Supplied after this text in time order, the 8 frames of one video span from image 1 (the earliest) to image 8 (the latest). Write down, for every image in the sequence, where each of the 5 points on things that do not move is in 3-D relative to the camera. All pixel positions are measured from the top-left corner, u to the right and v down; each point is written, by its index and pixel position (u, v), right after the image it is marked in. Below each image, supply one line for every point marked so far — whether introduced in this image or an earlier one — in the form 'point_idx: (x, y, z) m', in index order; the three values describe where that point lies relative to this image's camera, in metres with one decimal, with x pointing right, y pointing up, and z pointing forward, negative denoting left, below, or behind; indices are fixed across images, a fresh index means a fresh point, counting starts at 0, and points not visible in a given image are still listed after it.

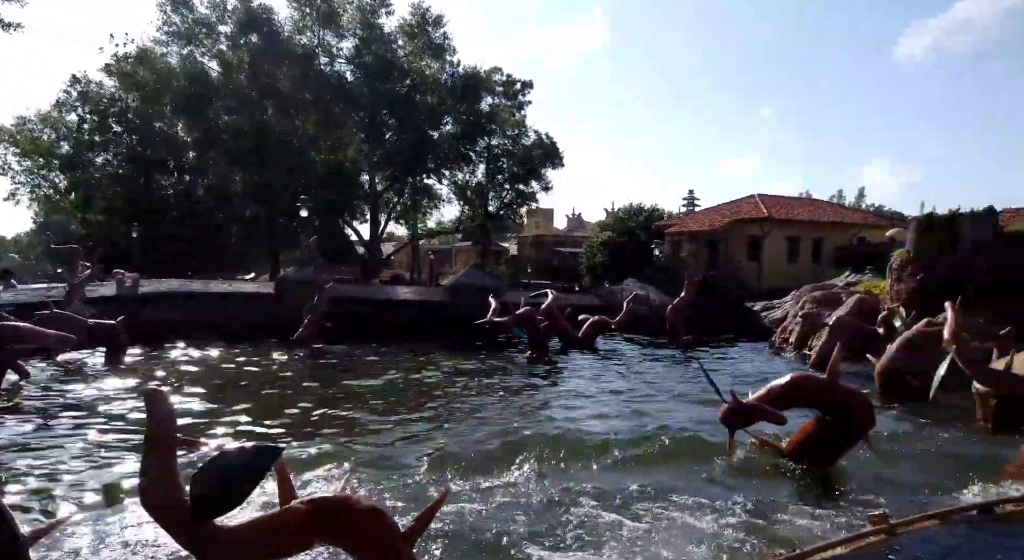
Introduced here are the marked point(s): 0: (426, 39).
0: (-2.2, +5.9, +19.0) m
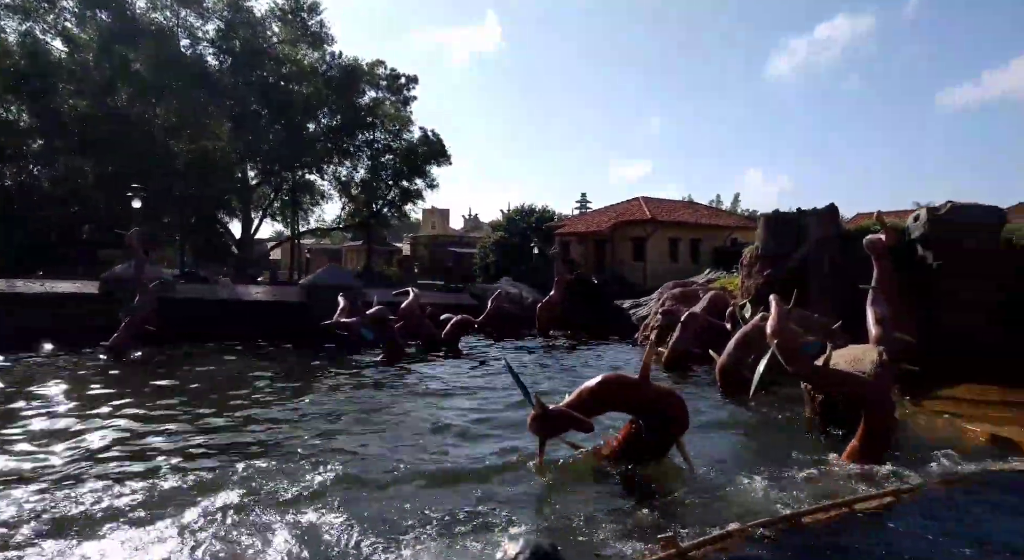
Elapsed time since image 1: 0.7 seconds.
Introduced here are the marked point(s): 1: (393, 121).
0: (-5.0, +6.0, +18.3) m
1: (-3.0, +4.0, +19.7) m
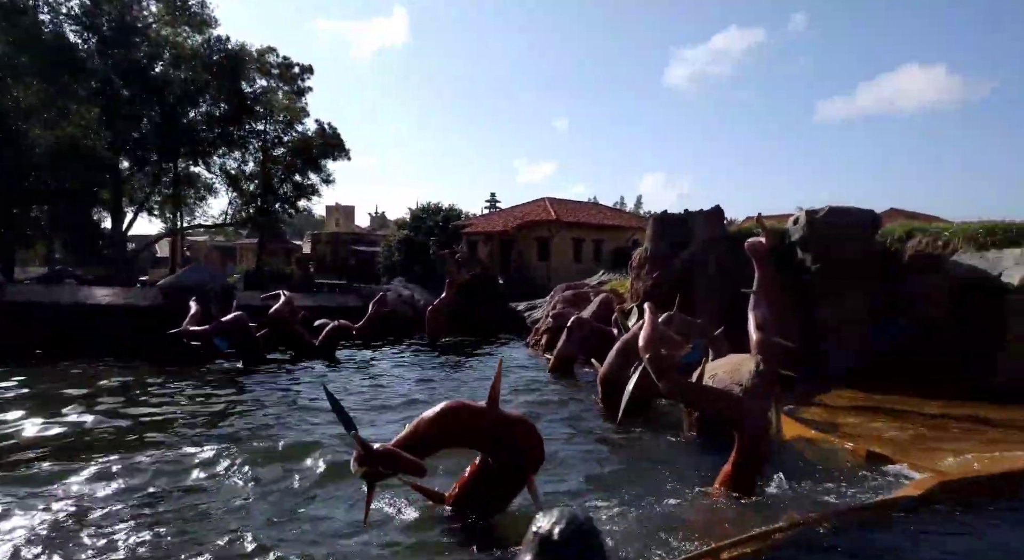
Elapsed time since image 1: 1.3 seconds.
0: (-7.3, +6.0, +17.2) m
1: (-5.5, +4.1, +18.8) m
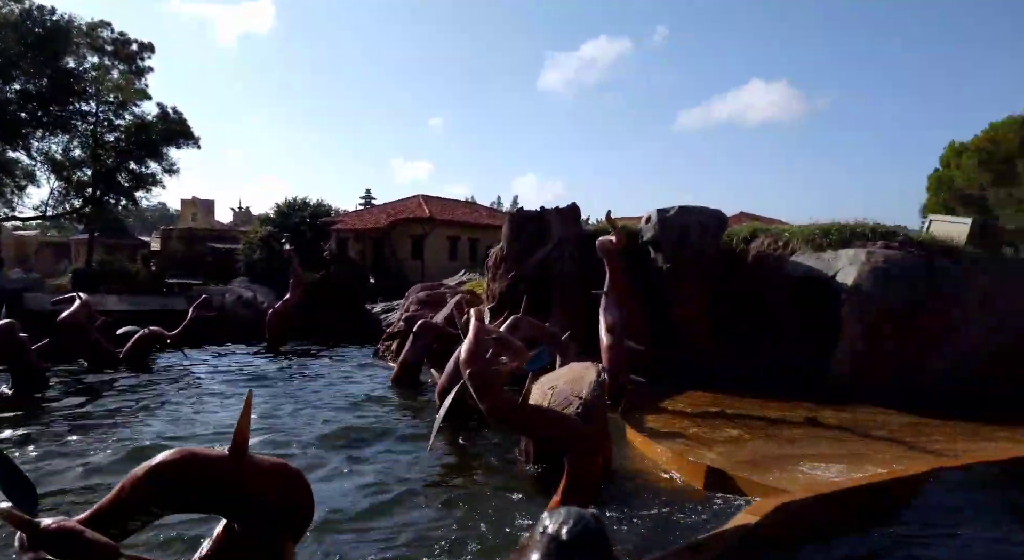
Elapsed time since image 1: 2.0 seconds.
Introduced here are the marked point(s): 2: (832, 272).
0: (-10.1, +6.1, +15.3) m
1: (-8.7, +4.1, +17.2) m
2: (+3.8, +0.1, +9.2) m
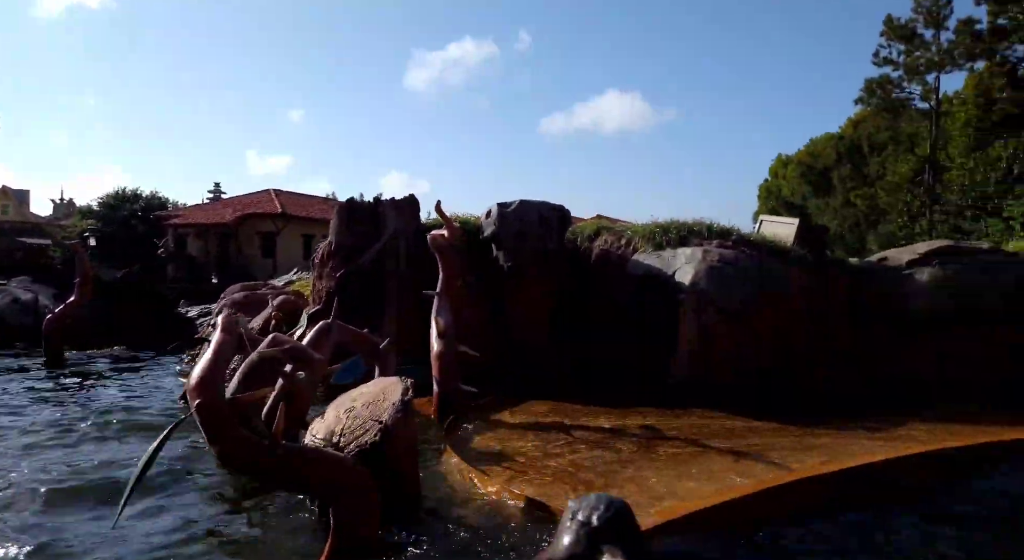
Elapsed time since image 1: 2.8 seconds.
0: (-12.9, +6.1, +12.5) m
1: (-11.8, +4.1, +14.6) m
2: (+1.8, +0.1, +9.0) m
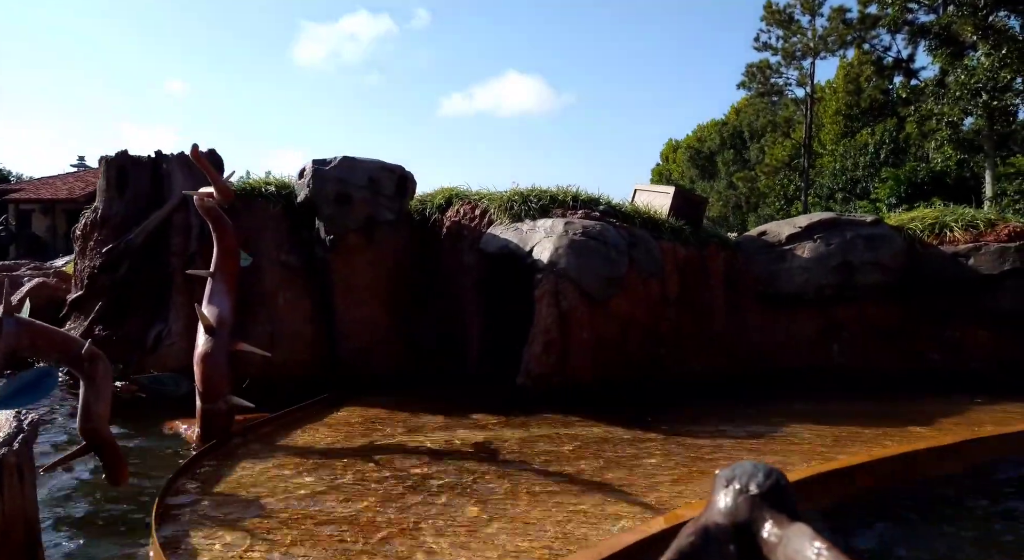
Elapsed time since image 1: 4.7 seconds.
0: (-15.0, +6.3, +8.9) m
1: (-14.1, +4.4, +11.3) m
2: (+0.1, +0.3, +7.6) m
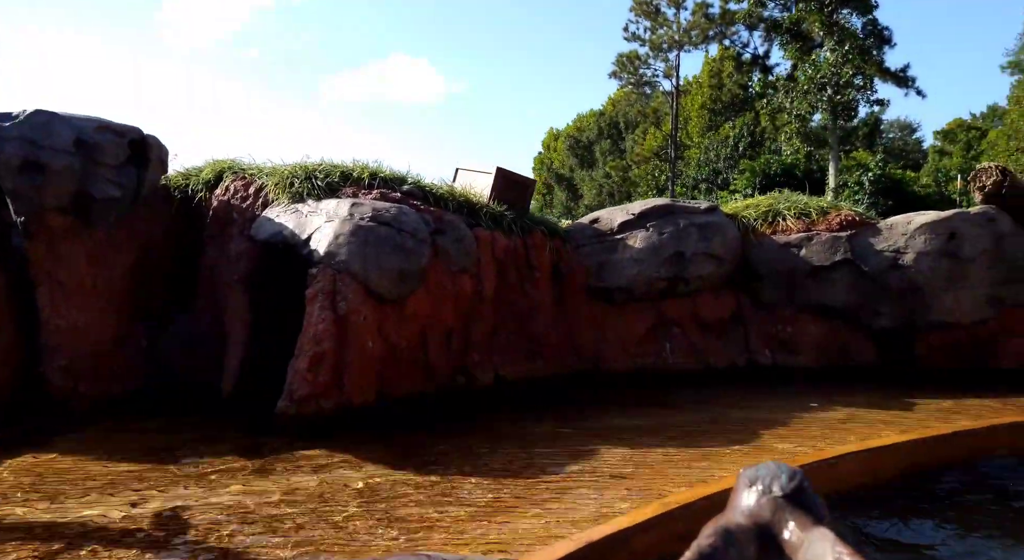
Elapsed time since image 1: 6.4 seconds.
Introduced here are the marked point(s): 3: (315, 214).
0: (-16.8, +6.3, +5.1) m
1: (-16.4, +4.5, +7.5) m
2: (-1.7, +0.4, +6.2) m
3: (-1.7, +0.5, +6.4) m
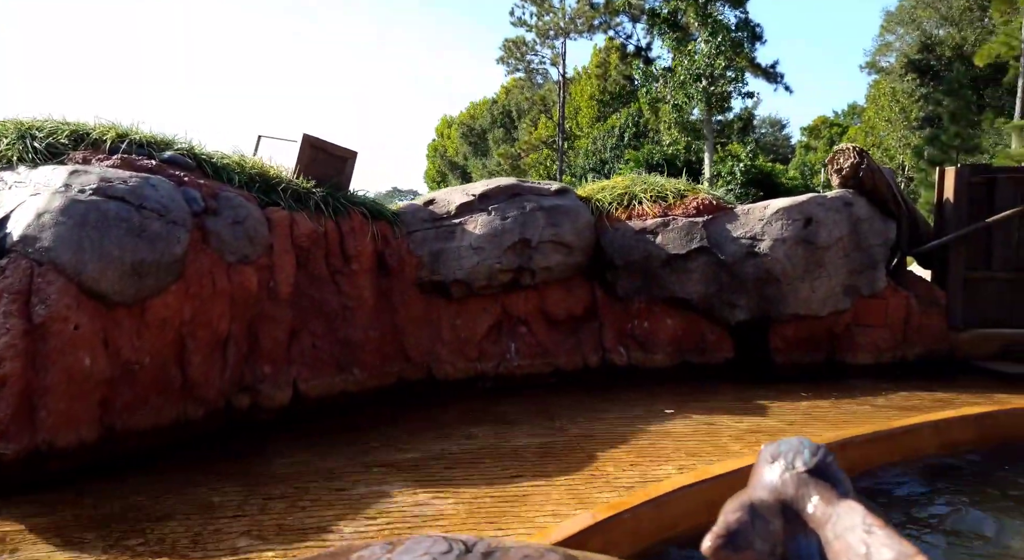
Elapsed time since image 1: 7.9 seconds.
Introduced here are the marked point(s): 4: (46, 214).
0: (-17.9, +6.3, +1.2) m
1: (-17.8, +4.5, +3.7) m
2: (-3.1, +0.4, +4.6) m
3: (-3.1, +0.6, +4.7) m
4: (-2.7, +0.4, +4.5) m
